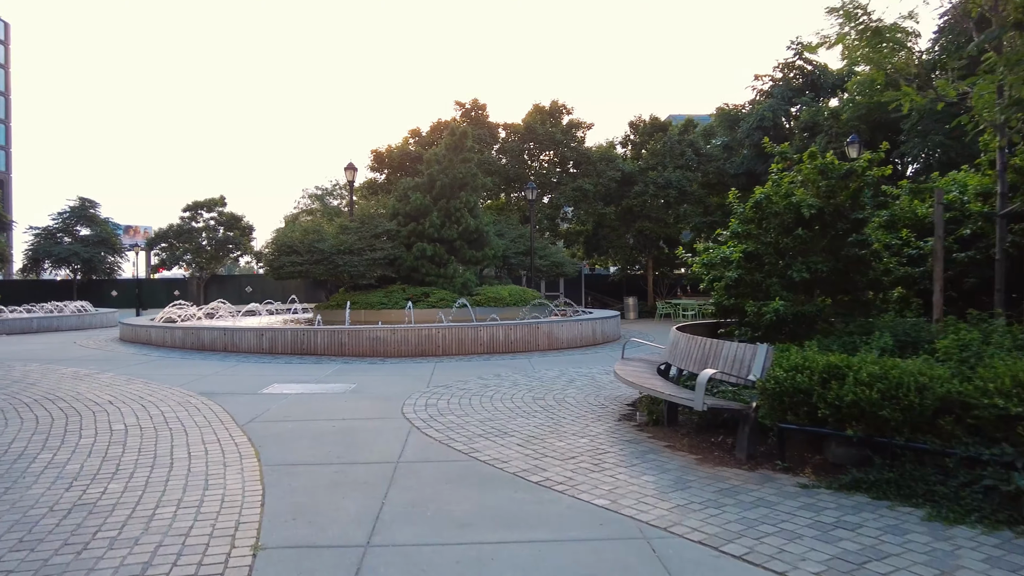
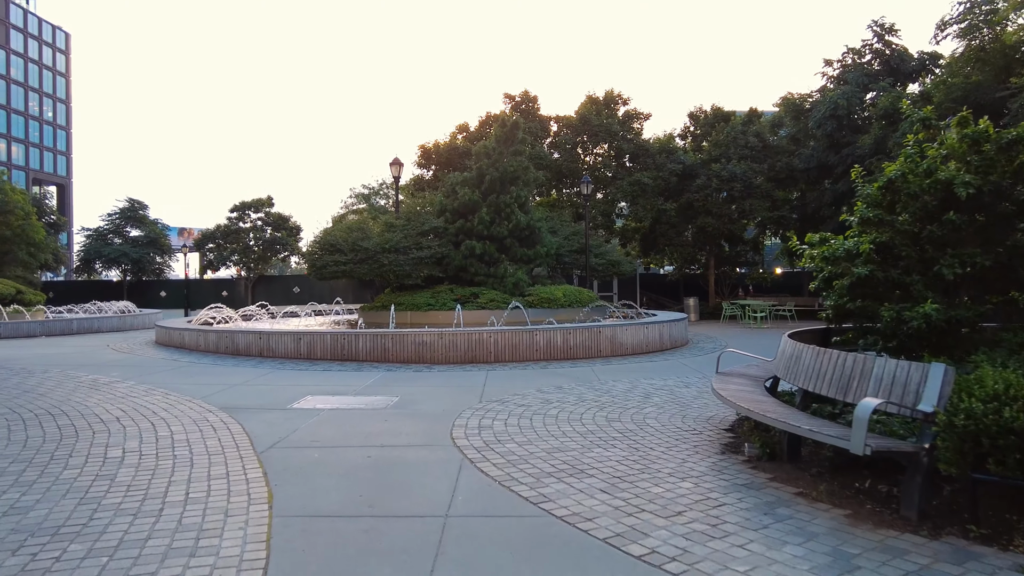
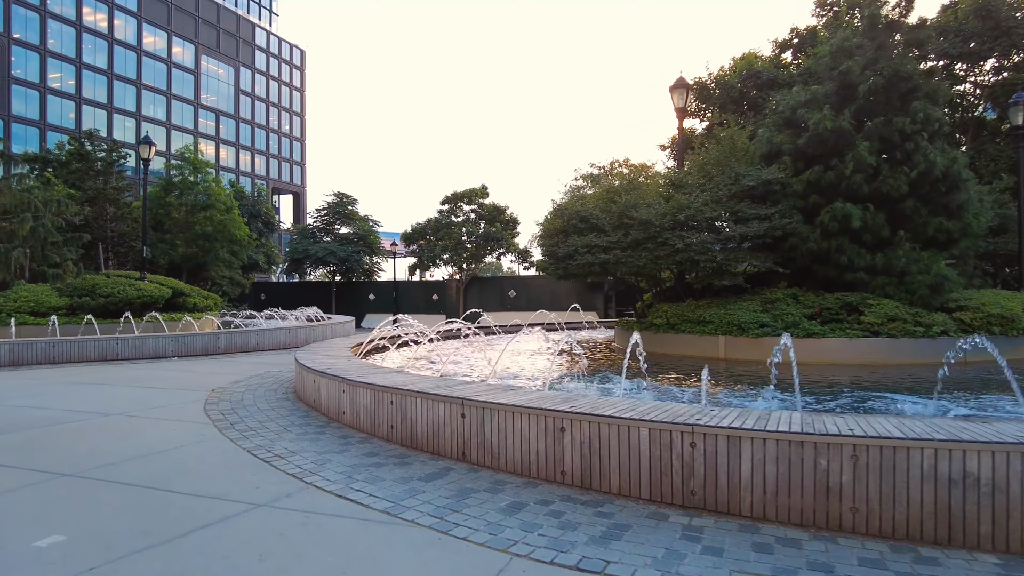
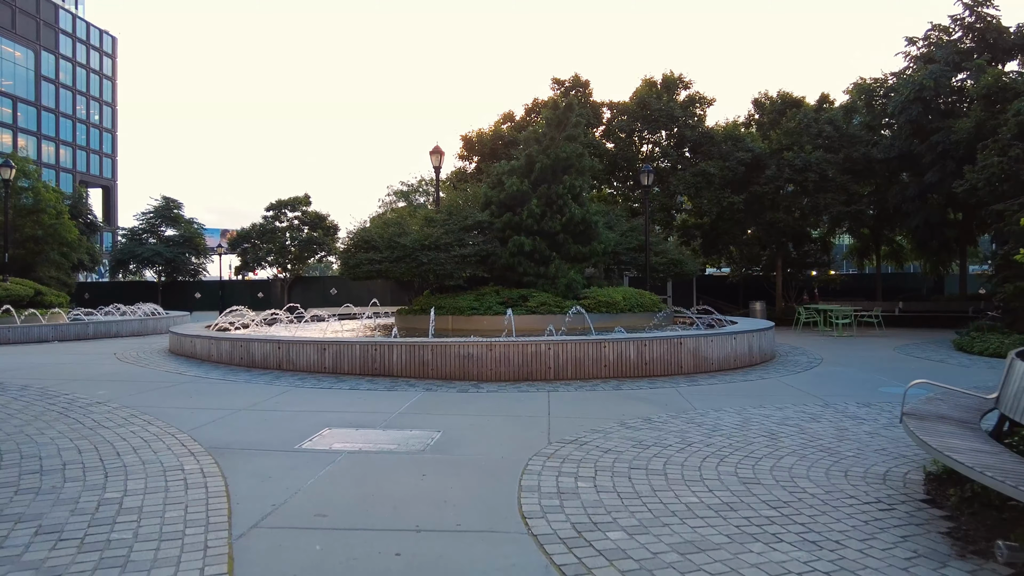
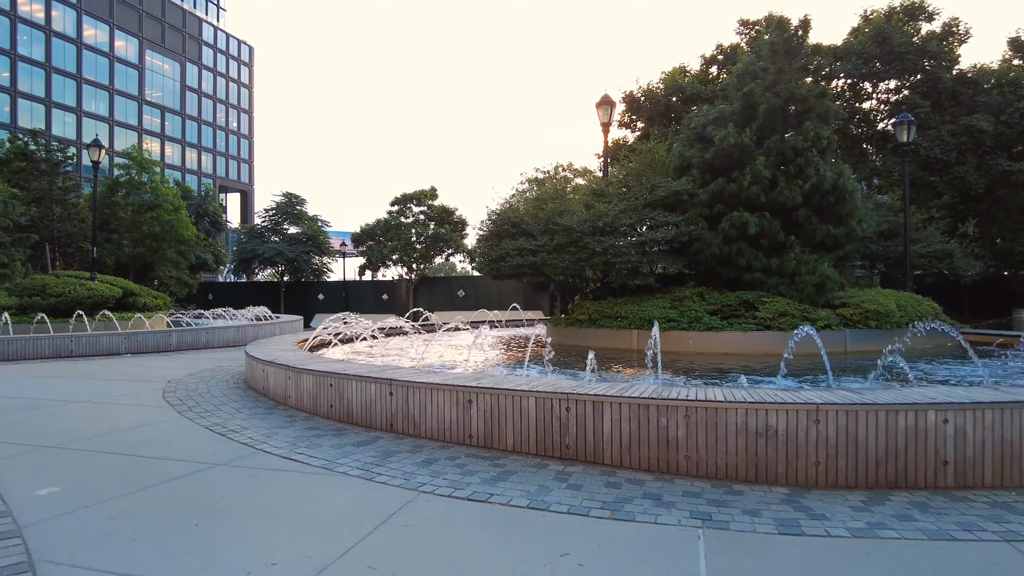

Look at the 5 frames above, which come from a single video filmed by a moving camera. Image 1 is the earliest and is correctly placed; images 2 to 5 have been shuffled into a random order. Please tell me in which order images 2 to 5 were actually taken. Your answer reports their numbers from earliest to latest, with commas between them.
2, 4, 5, 3
